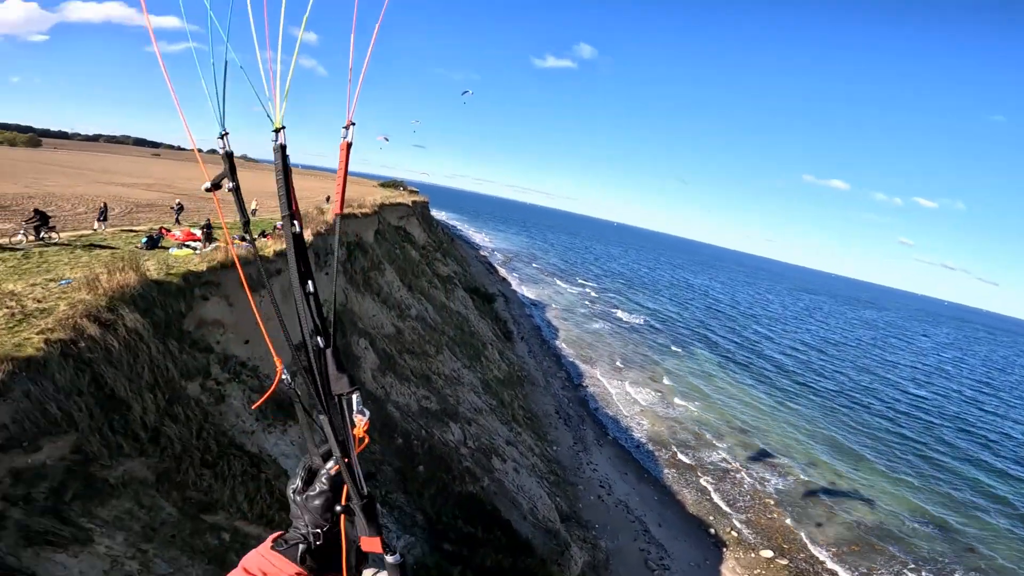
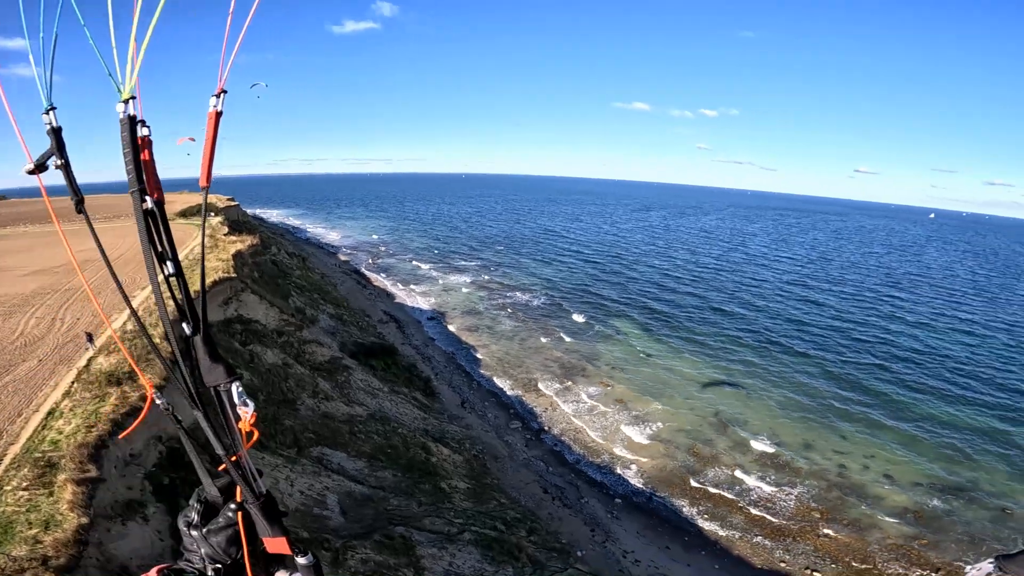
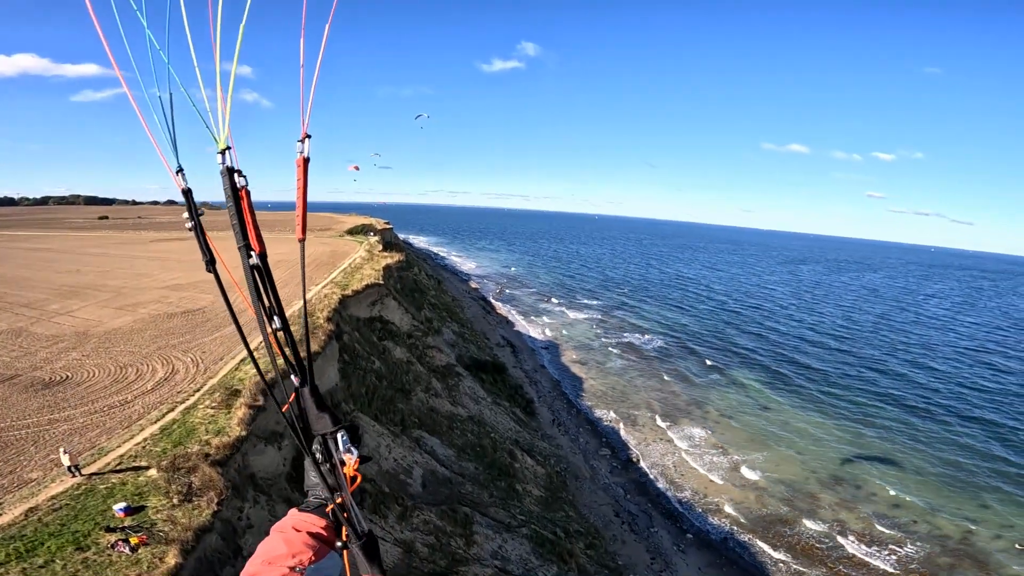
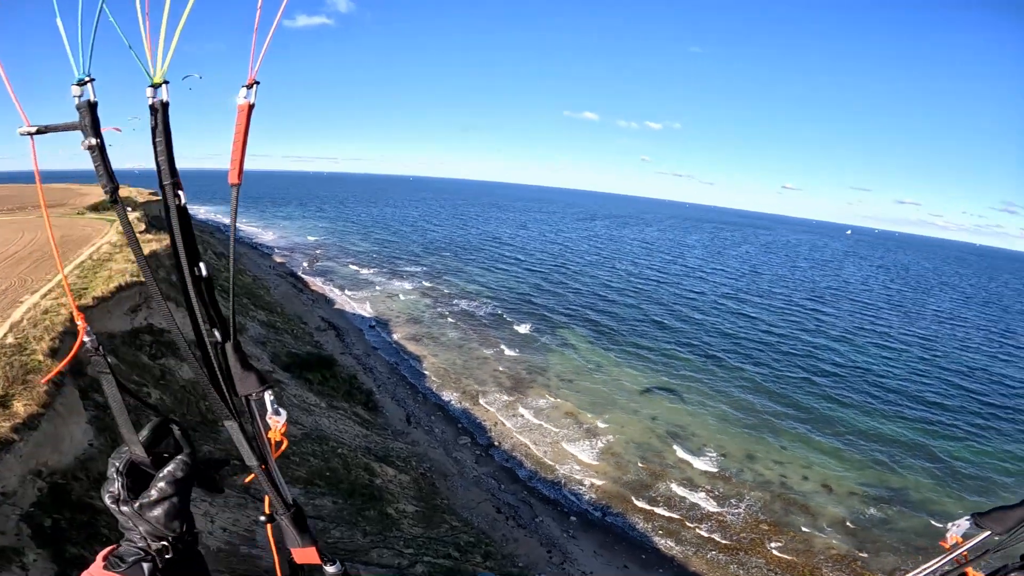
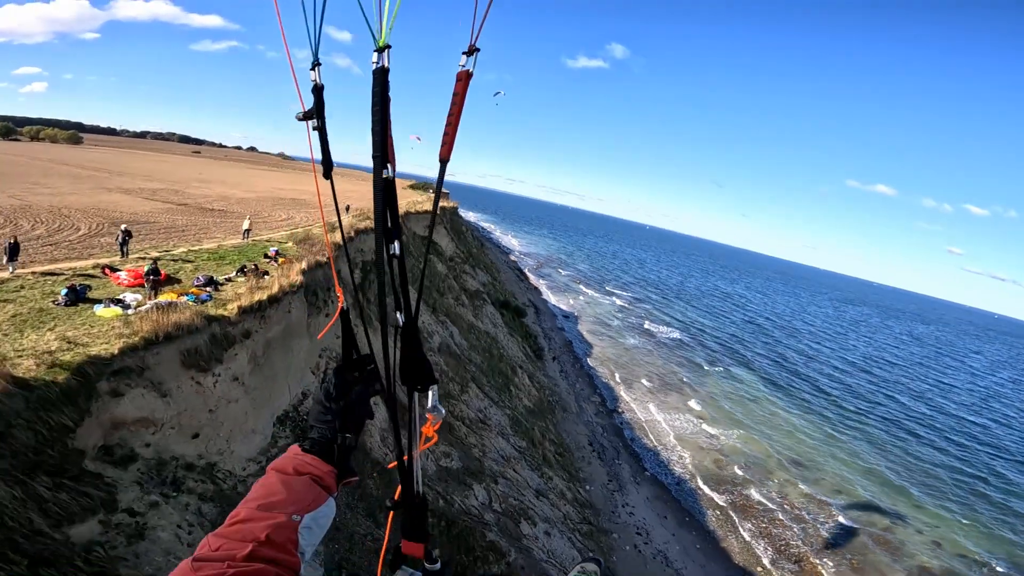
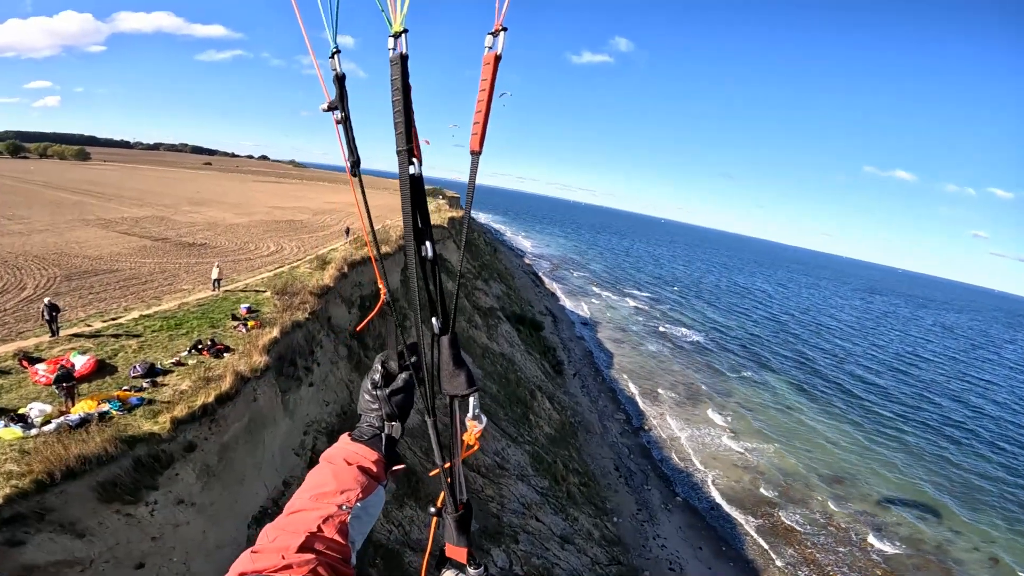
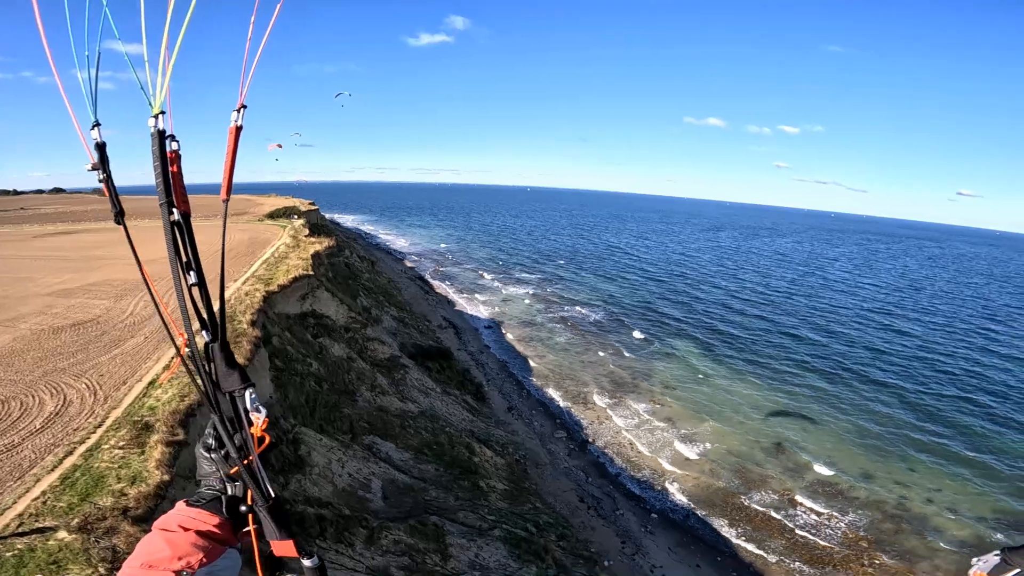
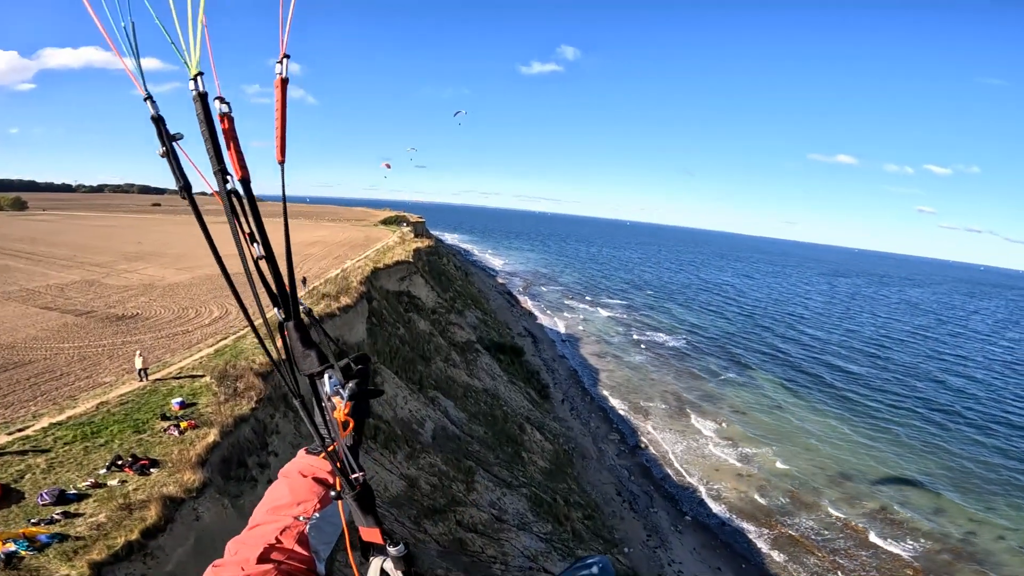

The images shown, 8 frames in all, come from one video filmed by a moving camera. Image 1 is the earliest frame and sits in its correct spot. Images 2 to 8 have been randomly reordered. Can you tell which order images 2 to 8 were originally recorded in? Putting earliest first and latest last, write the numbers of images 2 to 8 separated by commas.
5, 6, 8, 3, 7, 2, 4
